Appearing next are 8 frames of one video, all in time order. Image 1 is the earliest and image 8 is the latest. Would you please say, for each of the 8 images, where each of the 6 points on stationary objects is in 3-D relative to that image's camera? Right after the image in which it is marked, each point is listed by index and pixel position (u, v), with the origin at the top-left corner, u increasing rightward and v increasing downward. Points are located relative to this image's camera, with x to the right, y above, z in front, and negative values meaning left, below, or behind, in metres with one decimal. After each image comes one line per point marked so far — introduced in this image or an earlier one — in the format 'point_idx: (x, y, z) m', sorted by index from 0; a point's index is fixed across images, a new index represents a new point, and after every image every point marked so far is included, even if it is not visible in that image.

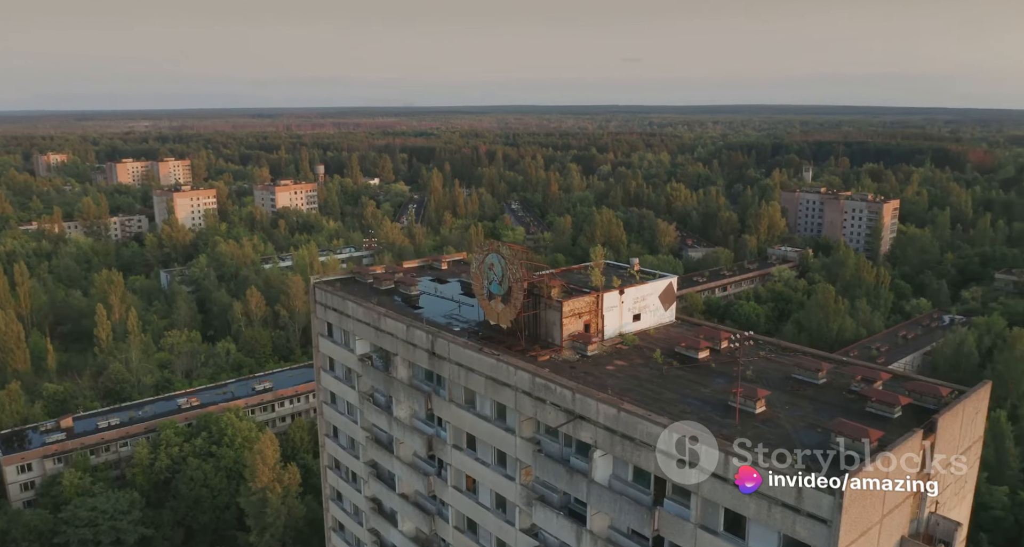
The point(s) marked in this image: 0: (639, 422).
0: (+2.3, -2.6, +13.5) m
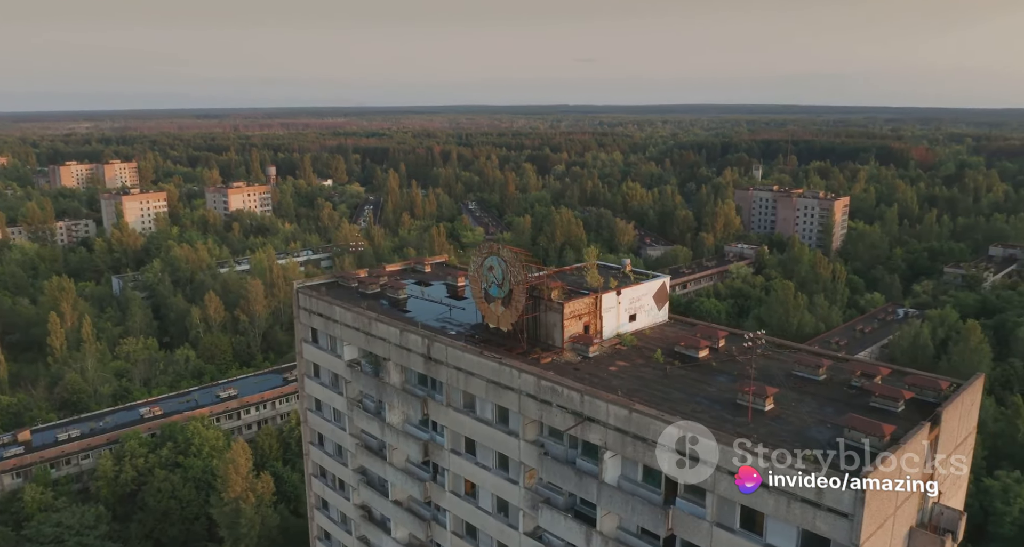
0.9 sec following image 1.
0: (+2.5, -2.6, +13.5) m
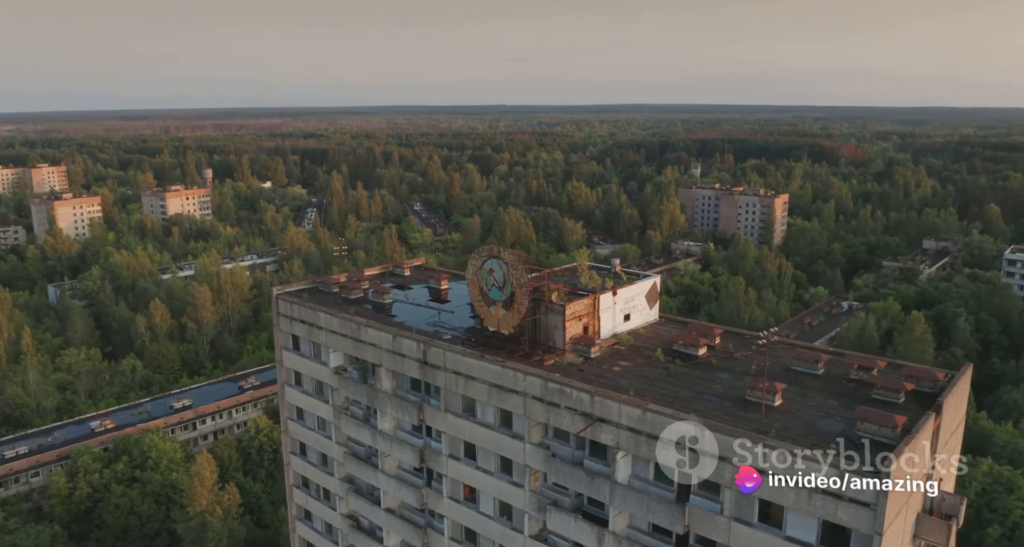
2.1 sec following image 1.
0: (+2.8, -2.6, +13.6) m
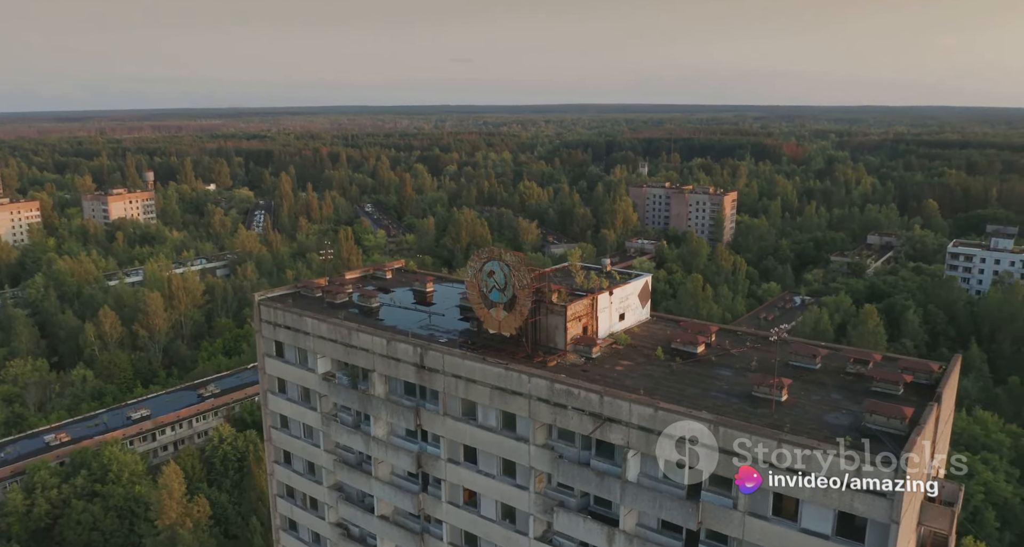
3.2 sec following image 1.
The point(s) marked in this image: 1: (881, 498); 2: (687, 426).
0: (+3.0, -2.6, +13.7) m
1: (+5.8, -3.5, +12.1) m
2: (+2.9, -2.9, +13.8) m
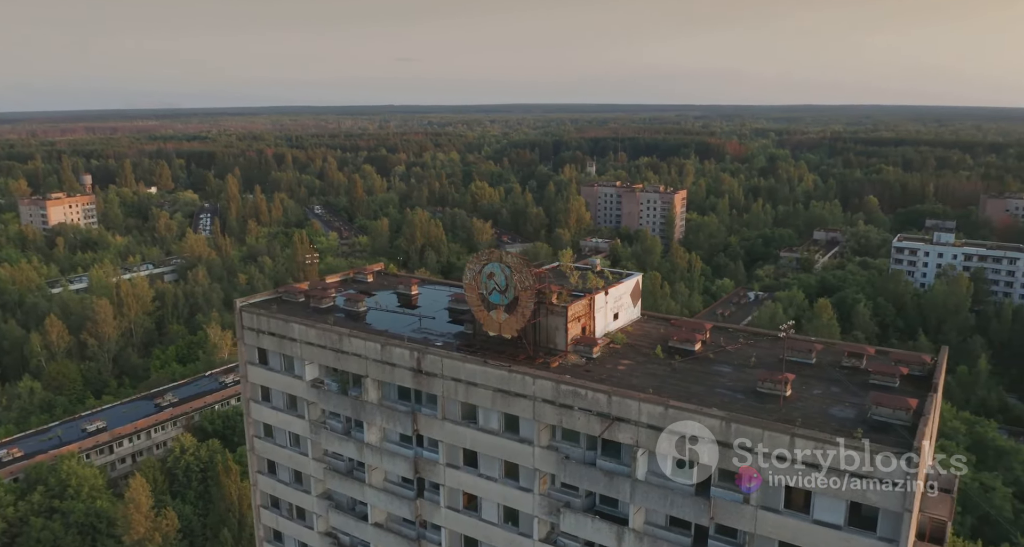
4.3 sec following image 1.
0: (+3.2, -2.6, +13.8) m
1: (+6.2, -3.5, +12.4) m
2: (+3.1, -2.8, +13.9) m
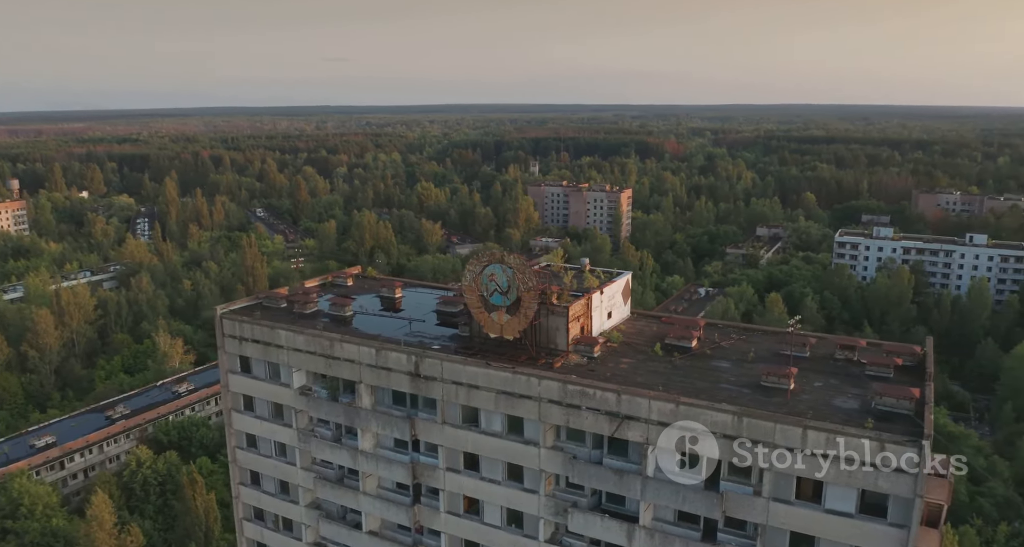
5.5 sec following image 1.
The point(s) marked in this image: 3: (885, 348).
0: (+3.5, -2.5, +14.0) m
1: (+6.5, -3.4, +12.8) m
2: (+3.3, -2.8, +14.1) m
3: (+8.0, -1.6, +16.5) m
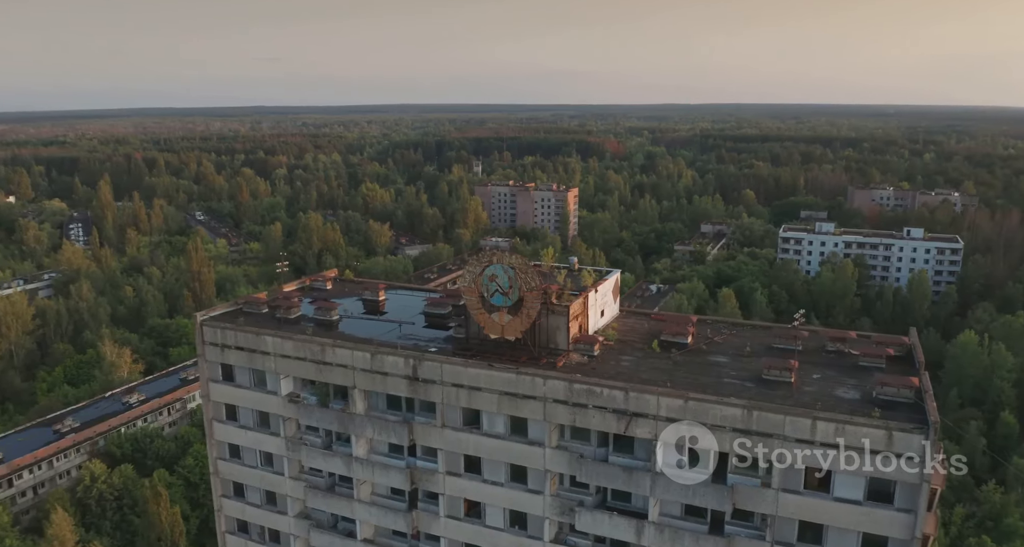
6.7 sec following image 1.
0: (+3.7, -2.5, +14.2) m
1: (+6.8, -3.3, +13.2) m
2: (+3.5, -2.7, +14.3) m
3: (+8.0, -1.5, +17.0) m
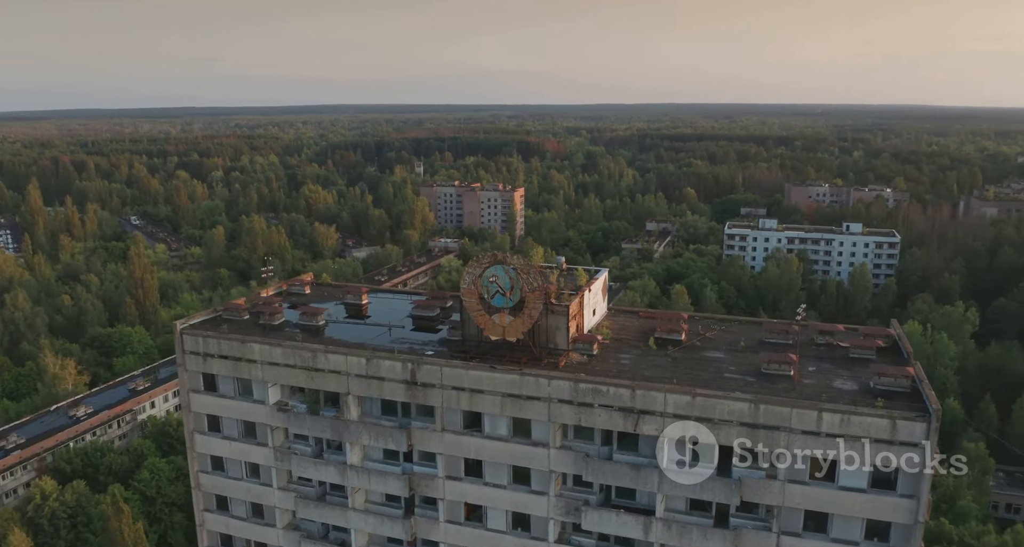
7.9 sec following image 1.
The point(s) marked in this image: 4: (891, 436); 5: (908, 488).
0: (+3.9, -2.4, +14.4) m
1: (+7.1, -3.2, +13.6) m
2: (+3.7, -2.7, +14.5) m
3: (+8.0, -1.4, +17.6) m
4: (+6.7, -2.9, +13.8) m
5: (+7.2, -4.0, +14.1) m
